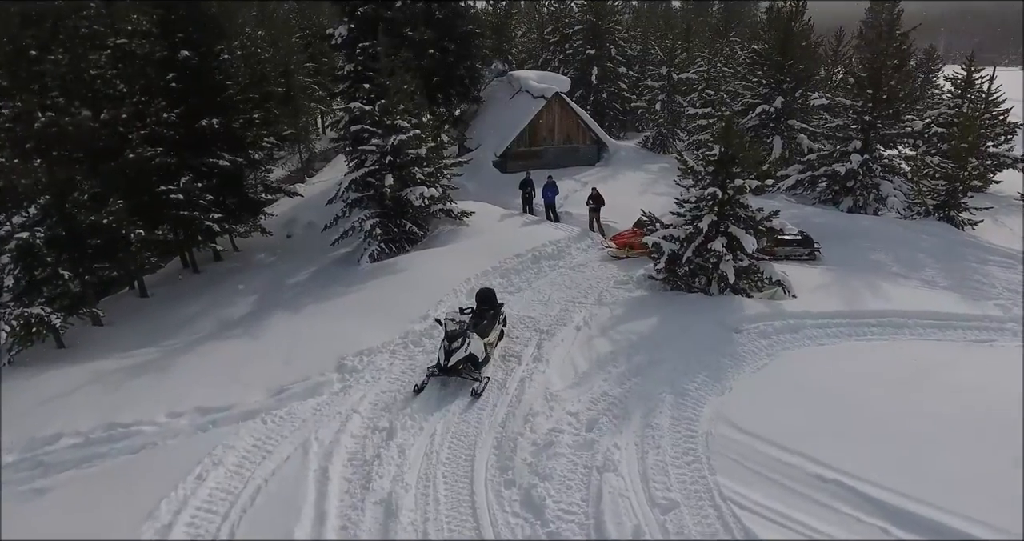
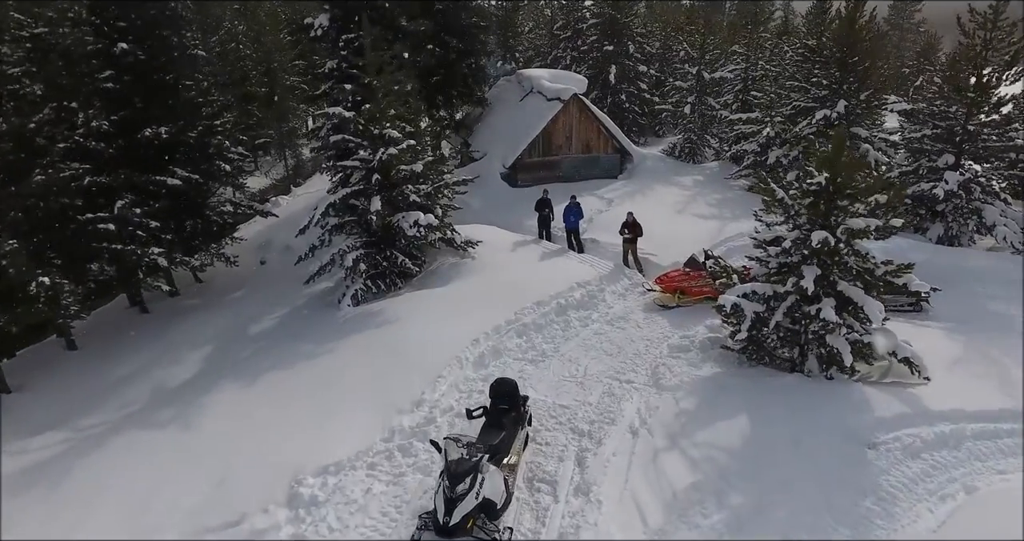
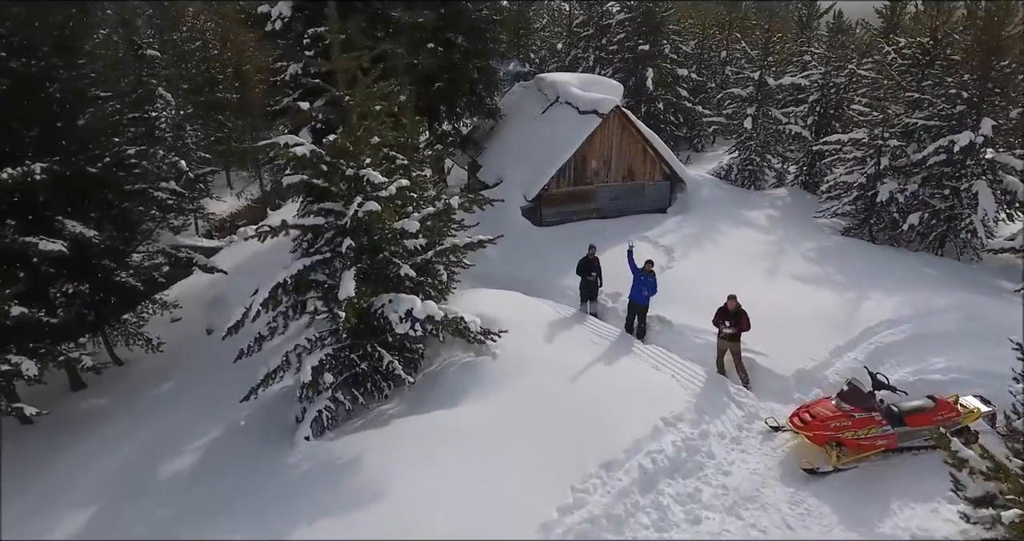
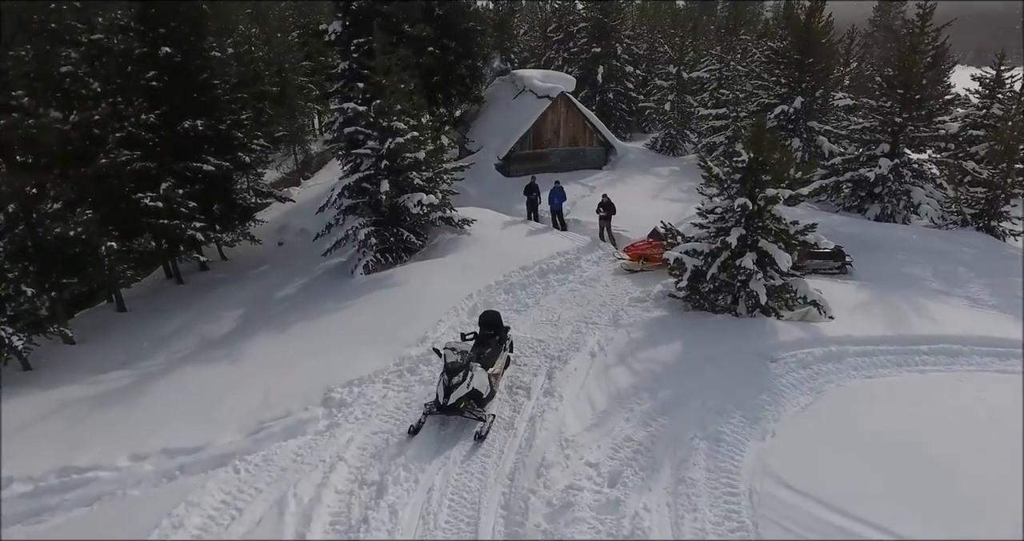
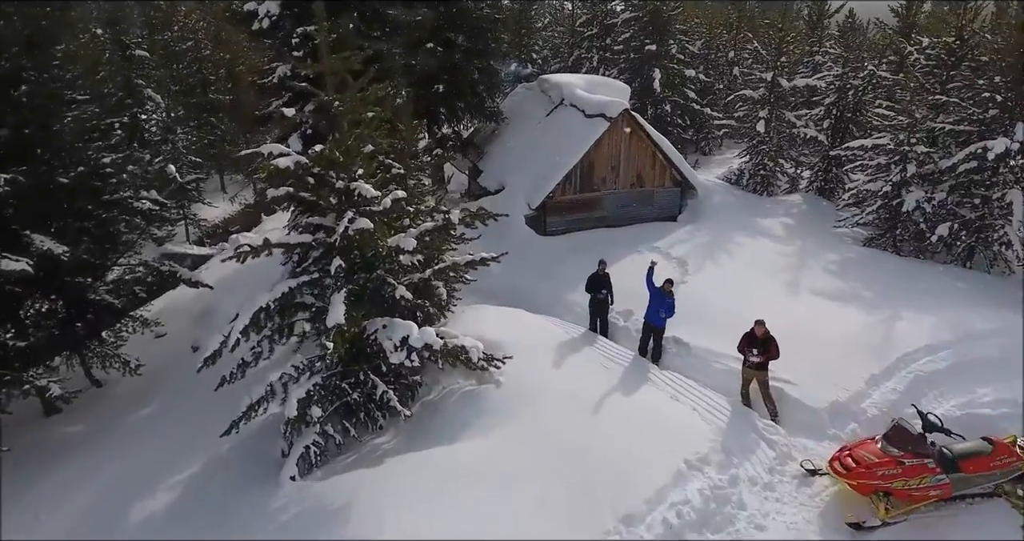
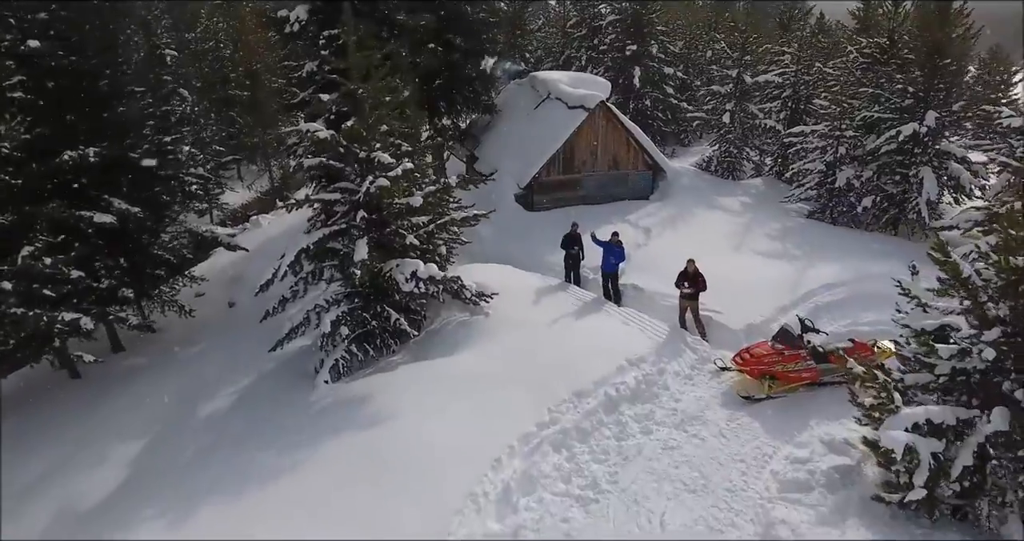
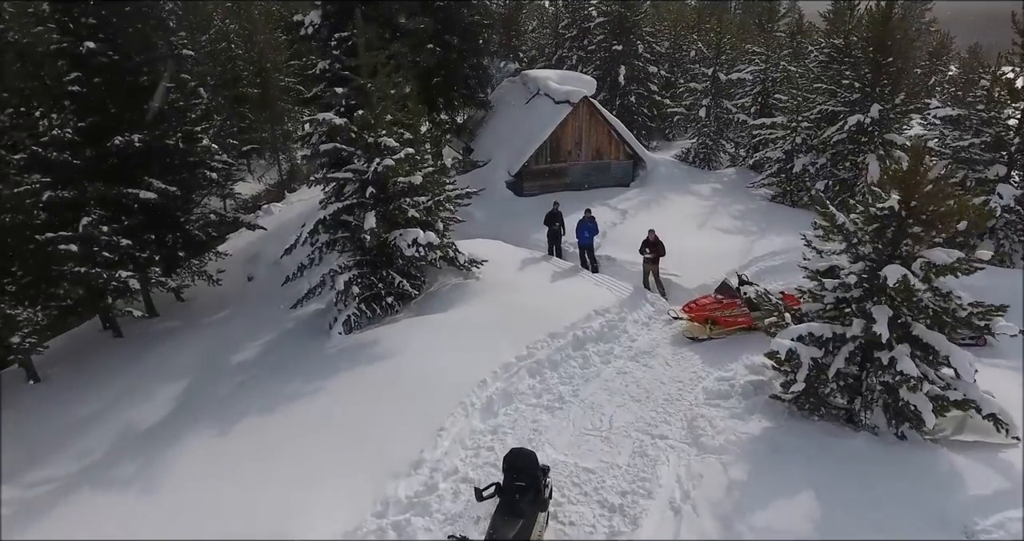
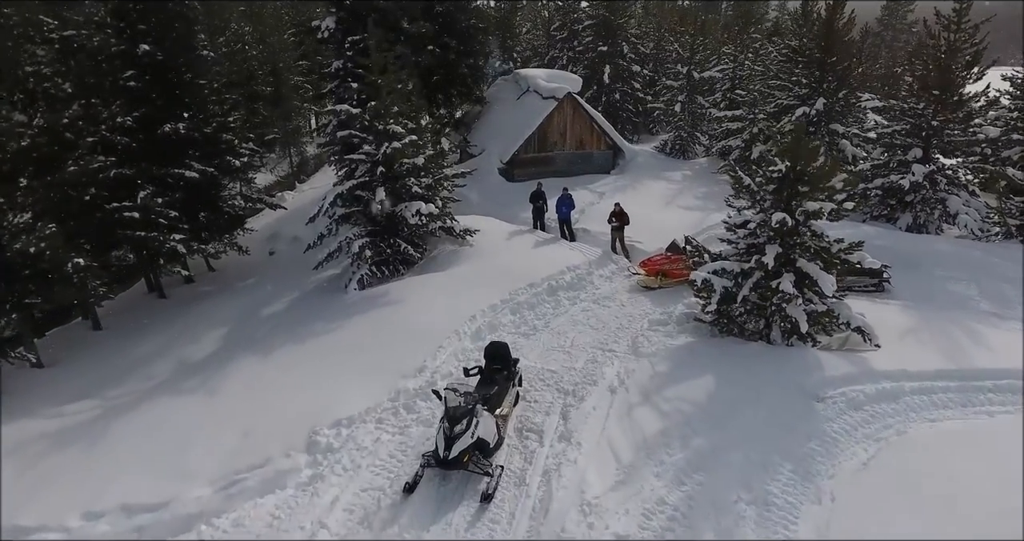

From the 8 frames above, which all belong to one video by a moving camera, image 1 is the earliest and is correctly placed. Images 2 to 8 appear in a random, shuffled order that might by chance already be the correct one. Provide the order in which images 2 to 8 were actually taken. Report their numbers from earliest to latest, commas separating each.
4, 8, 2, 7, 6, 3, 5
